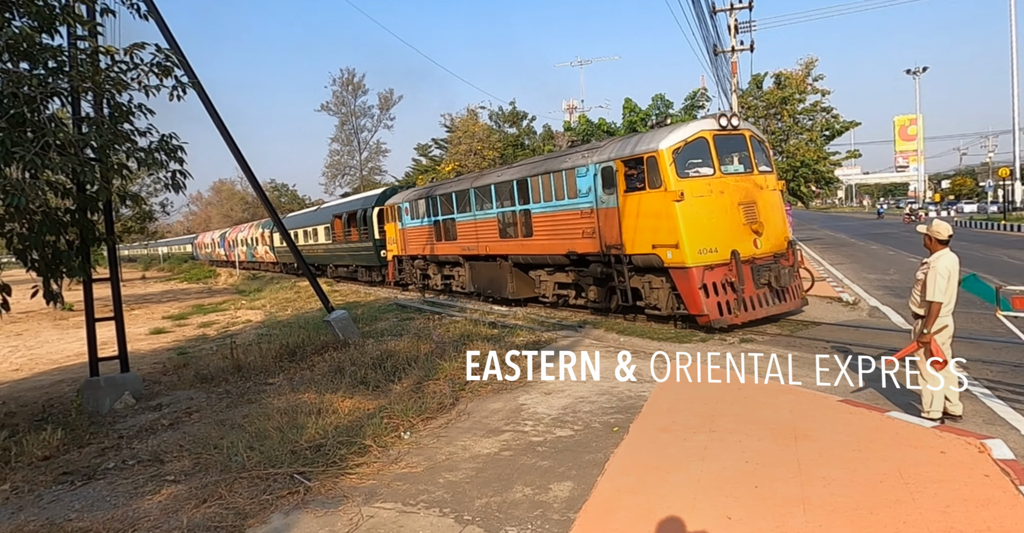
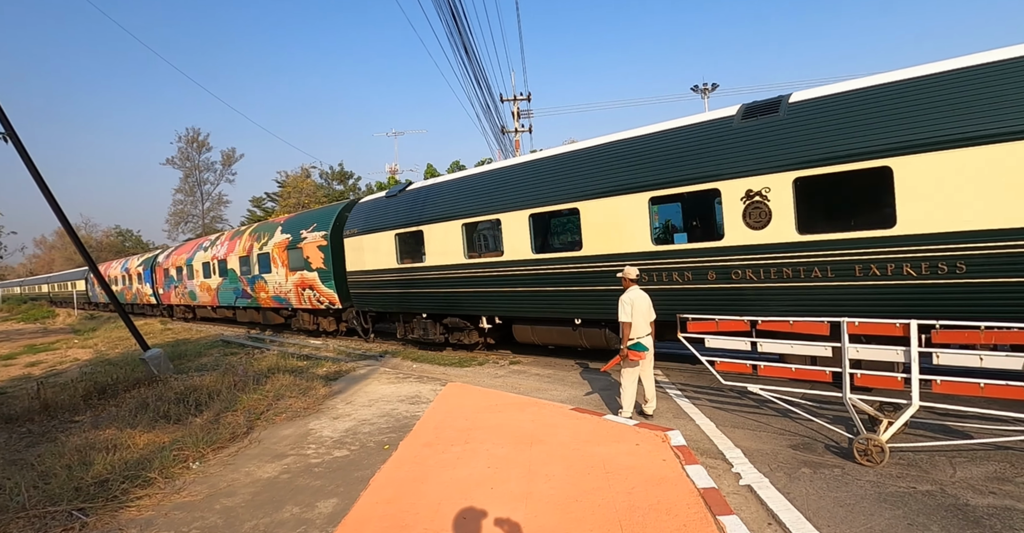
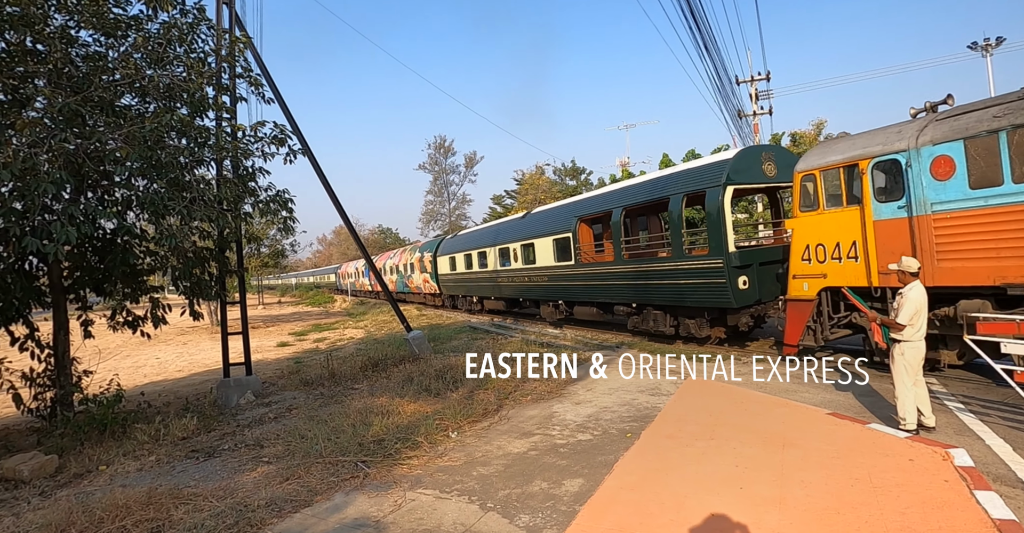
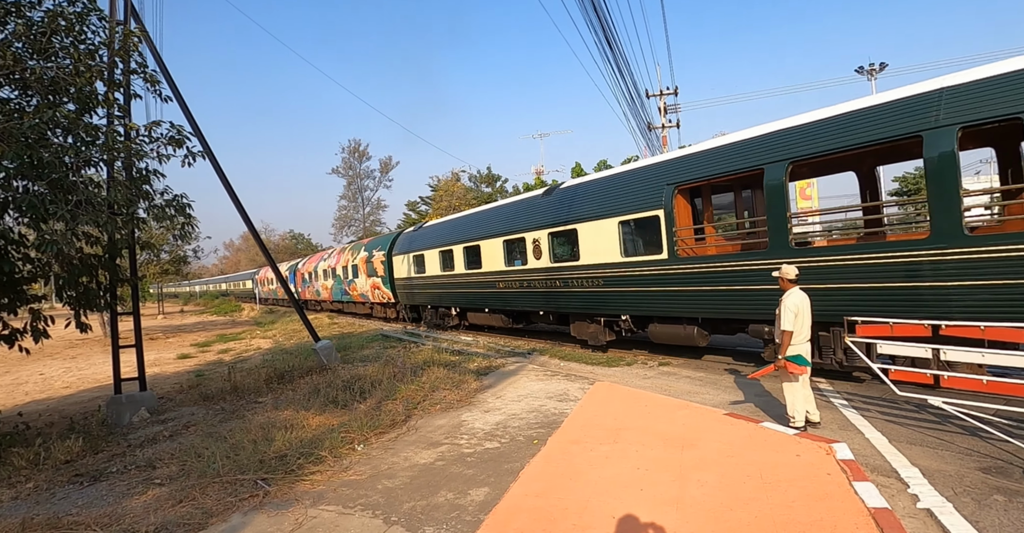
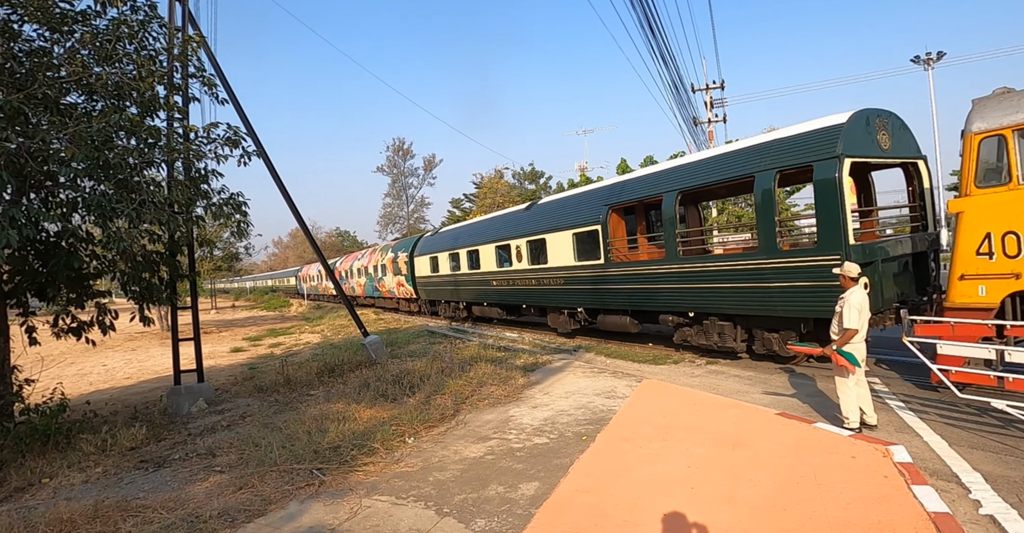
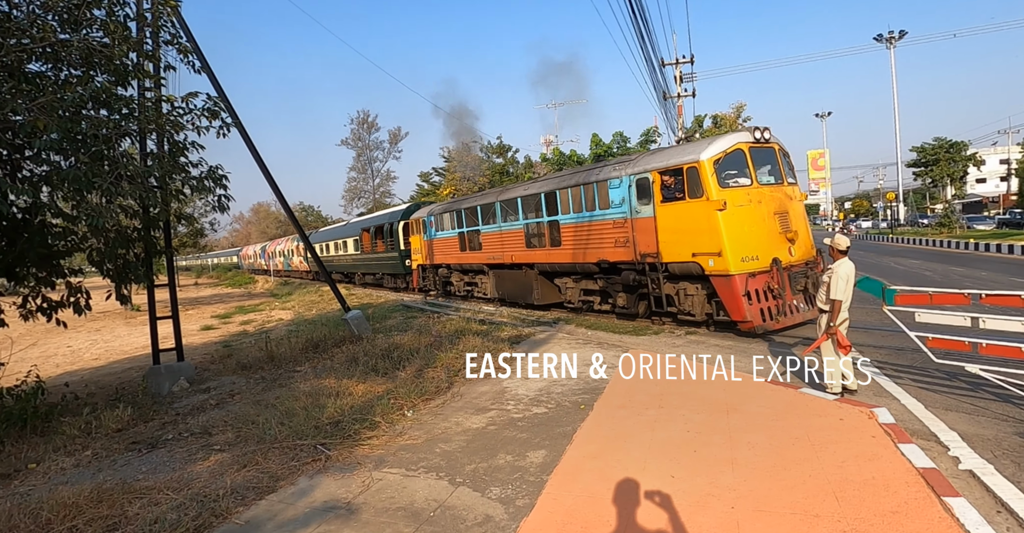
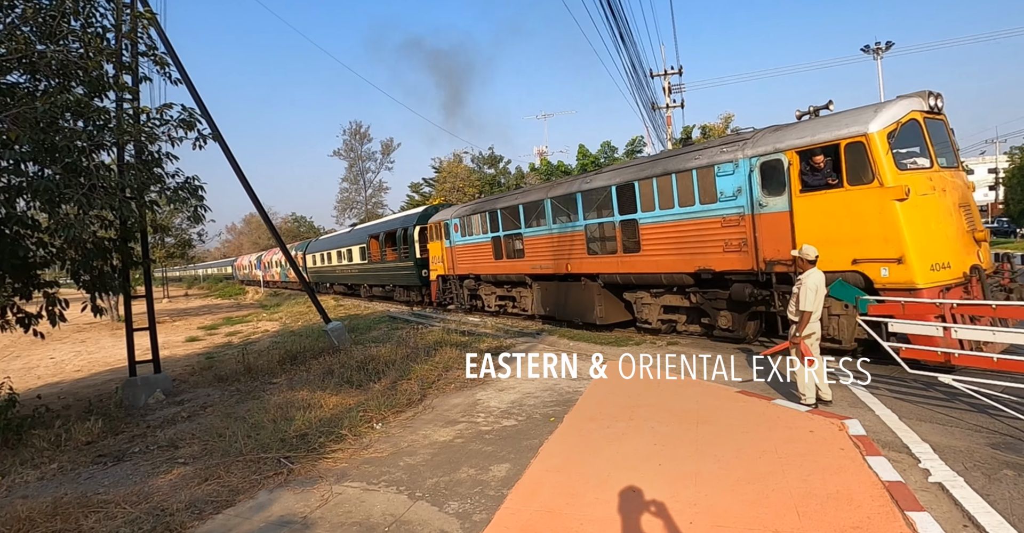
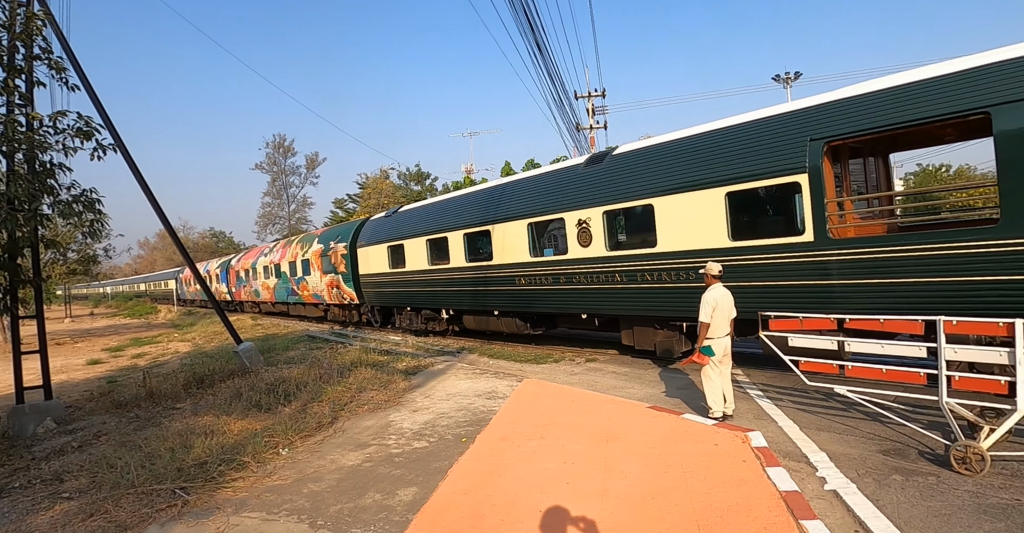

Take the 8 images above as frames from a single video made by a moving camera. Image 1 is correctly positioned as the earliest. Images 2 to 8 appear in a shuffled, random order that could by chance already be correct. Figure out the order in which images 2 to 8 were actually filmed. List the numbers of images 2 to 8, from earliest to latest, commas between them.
6, 7, 3, 5, 4, 8, 2
